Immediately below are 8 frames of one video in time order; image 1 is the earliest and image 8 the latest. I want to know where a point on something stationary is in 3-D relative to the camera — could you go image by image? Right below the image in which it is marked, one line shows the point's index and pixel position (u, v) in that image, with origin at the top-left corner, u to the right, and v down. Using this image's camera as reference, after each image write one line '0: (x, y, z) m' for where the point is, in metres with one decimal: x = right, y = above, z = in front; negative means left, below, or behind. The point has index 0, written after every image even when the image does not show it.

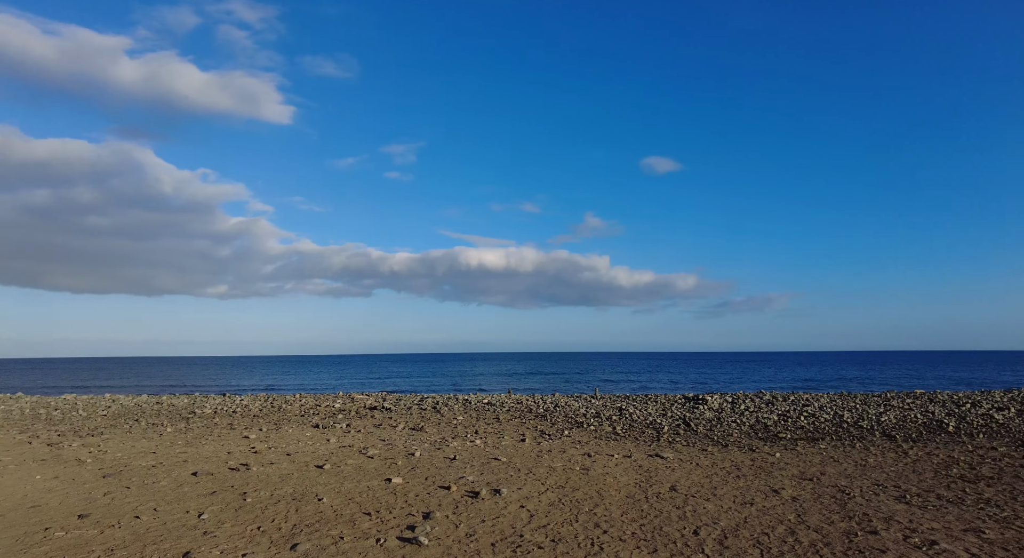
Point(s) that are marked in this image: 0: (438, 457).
0: (-1.6, -3.8, +12.0) m
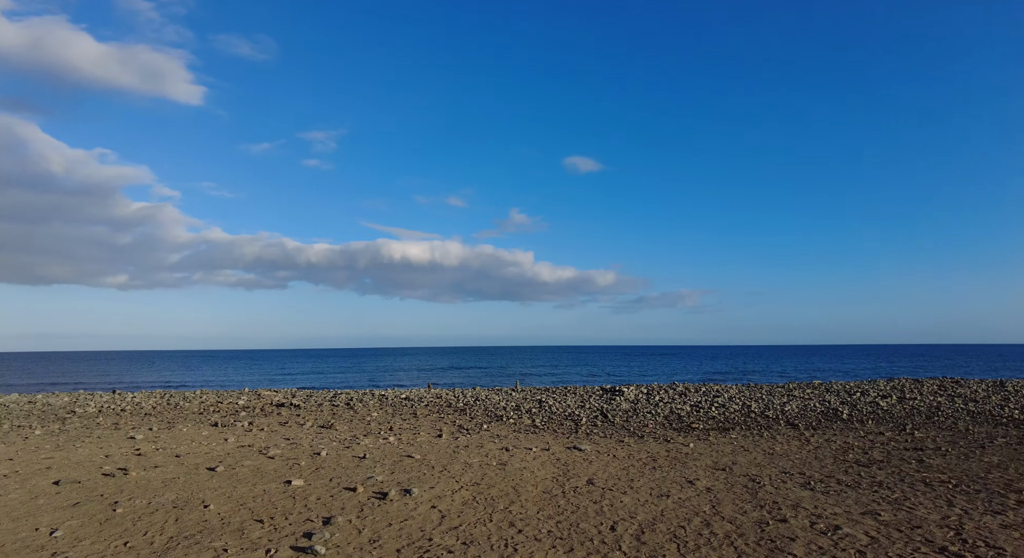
0: (-3.3, -3.5, +11.3) m
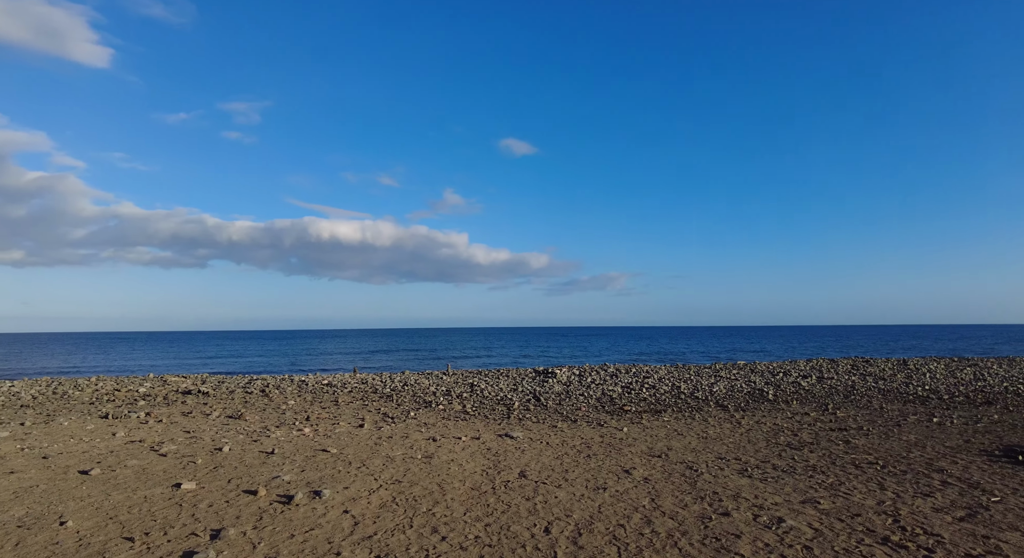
0: (-4.6, -3.1, +10.1) m
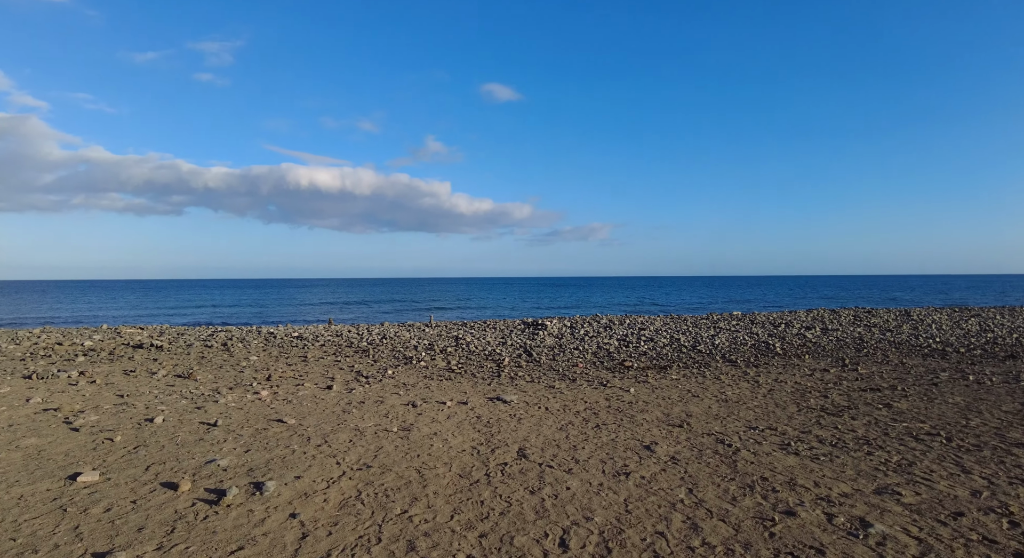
0: (-4.7, -2.1, +8.3) m
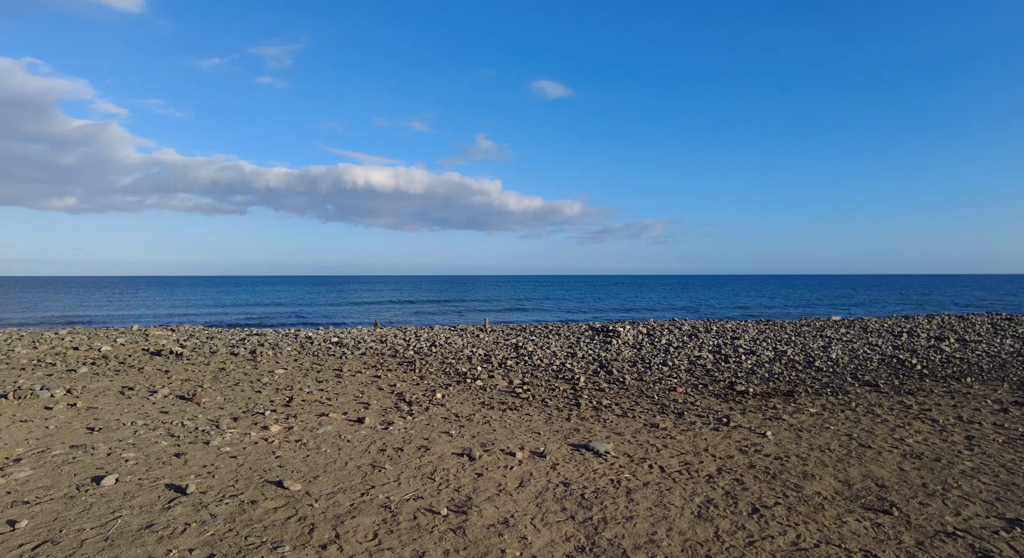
0: (-3.6, -2.1, +5.7) m
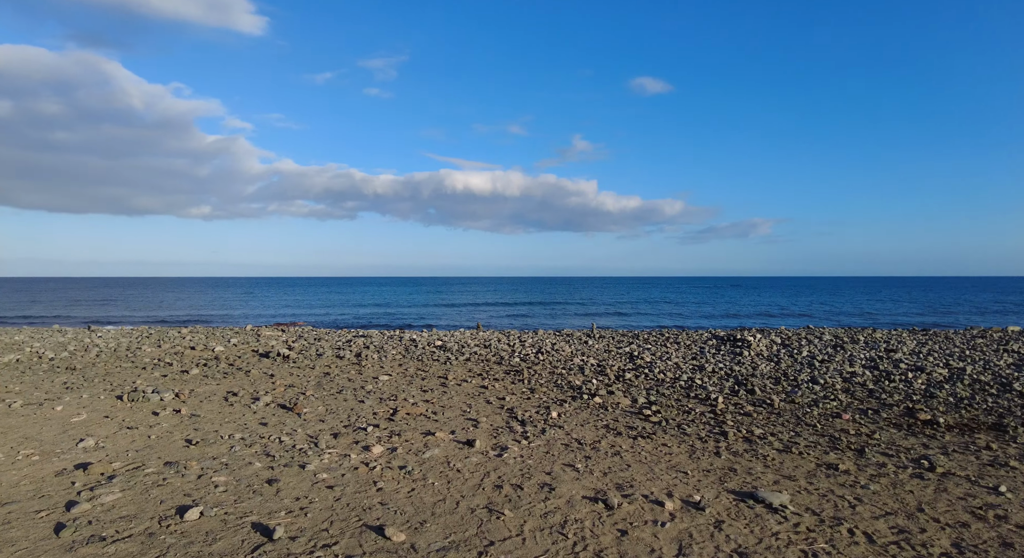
0: (-2.3, -2.1, +4.8) m
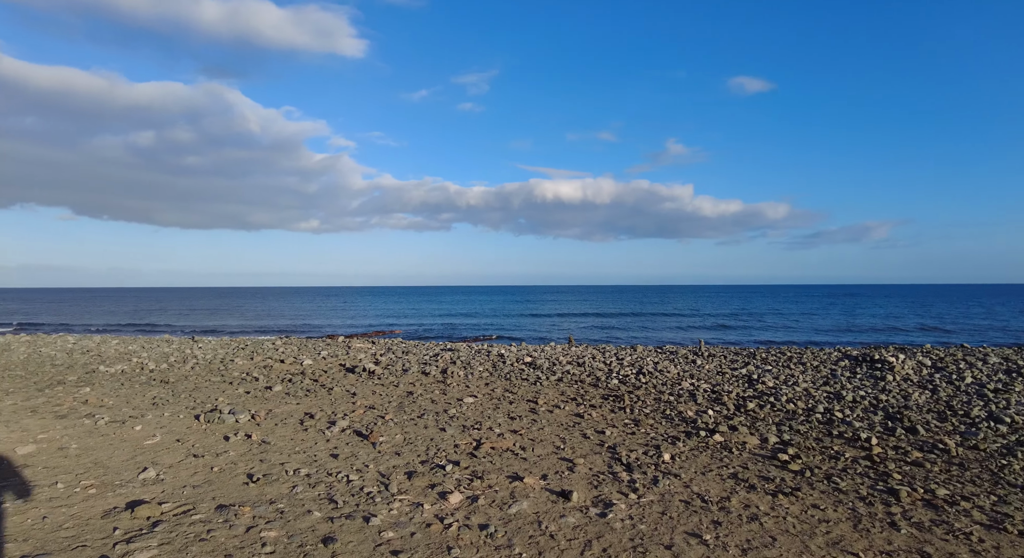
0: (-1.6, -2.2, +3.8) m
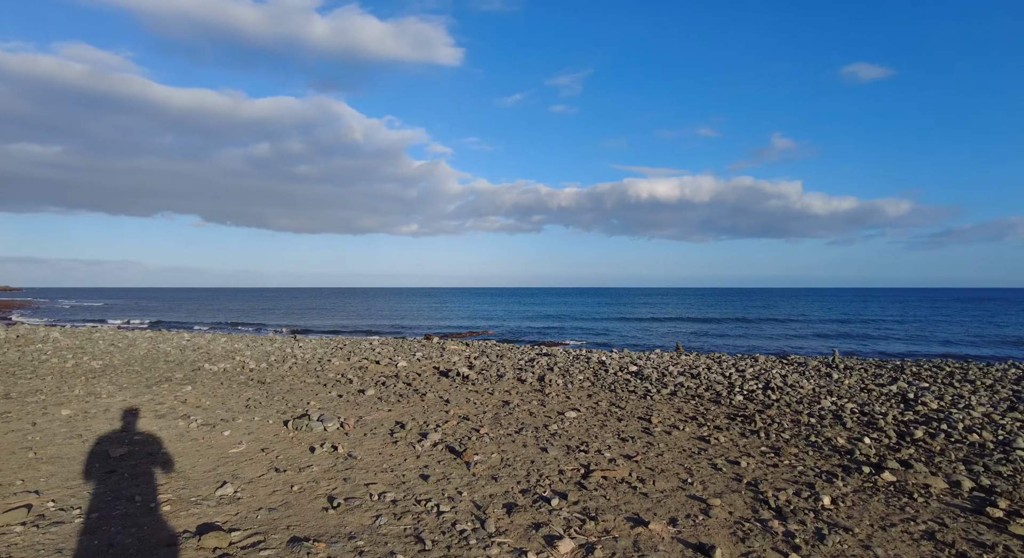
0: (-1.0, -2.3, +3.0) m
